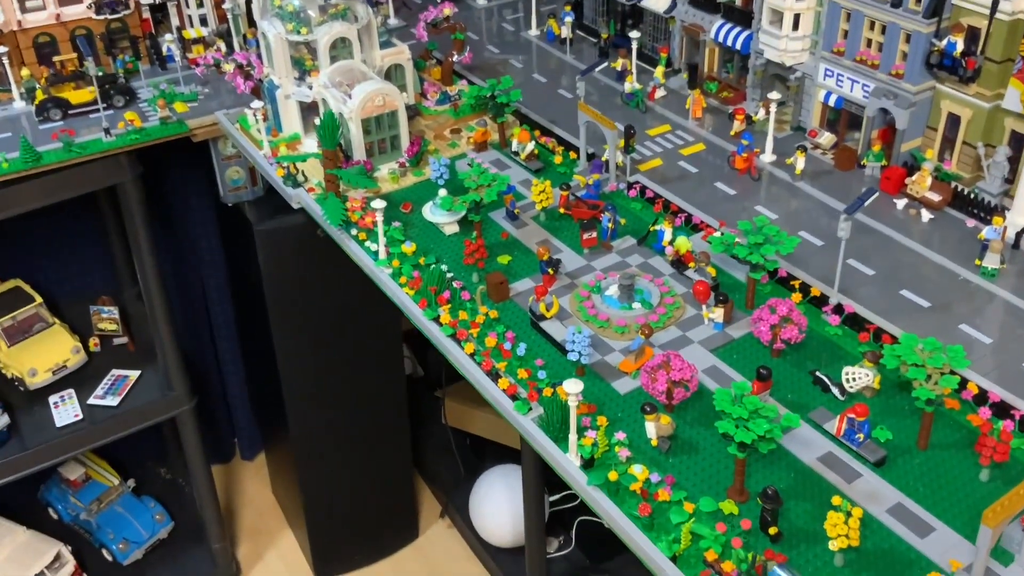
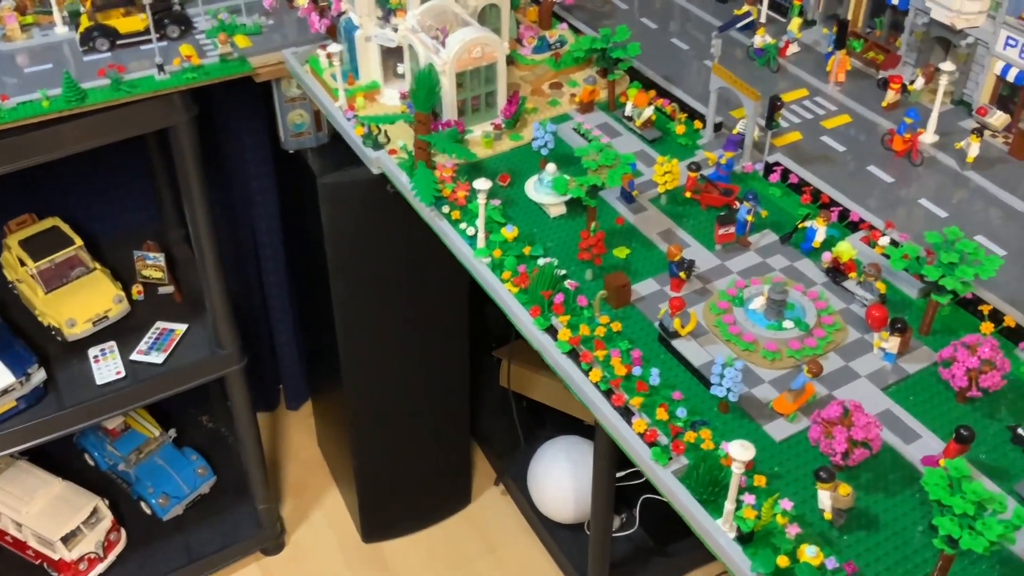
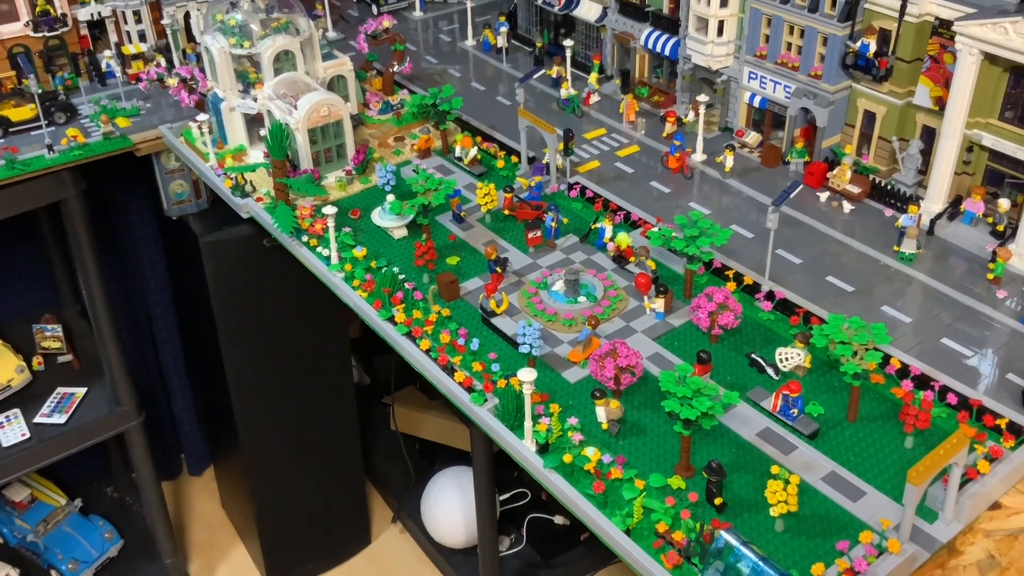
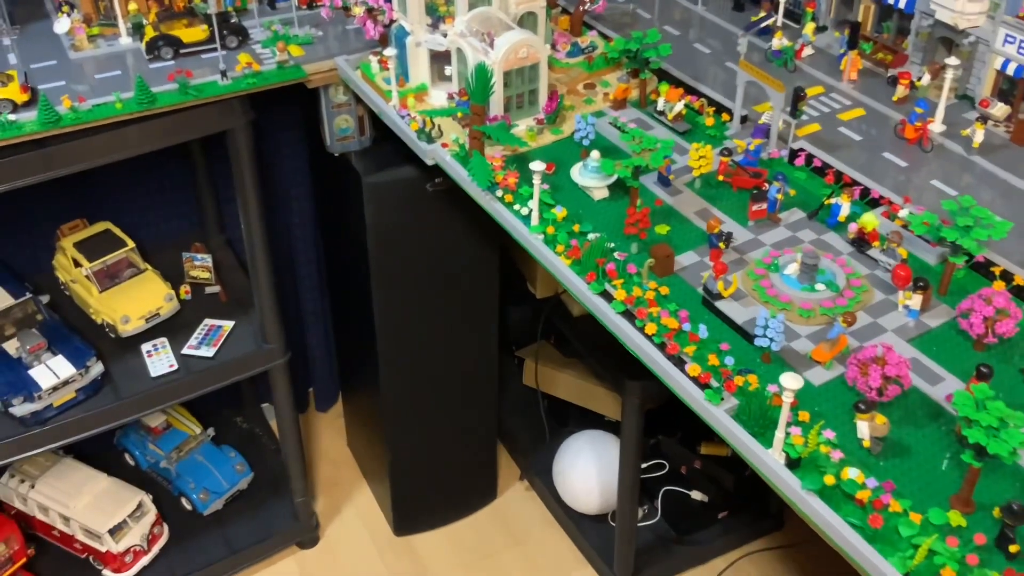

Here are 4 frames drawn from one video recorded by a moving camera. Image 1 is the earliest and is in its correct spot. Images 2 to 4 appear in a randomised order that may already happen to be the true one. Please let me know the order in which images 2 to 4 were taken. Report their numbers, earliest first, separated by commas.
3, 4, 2
